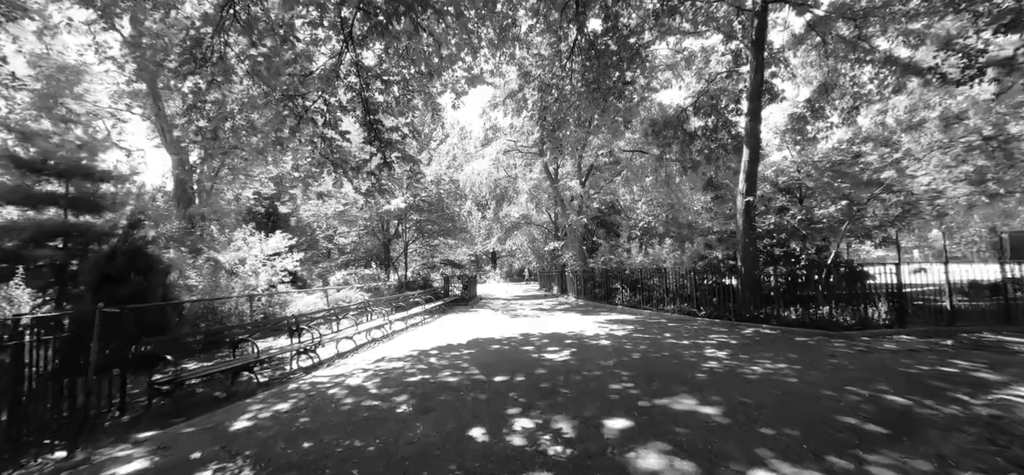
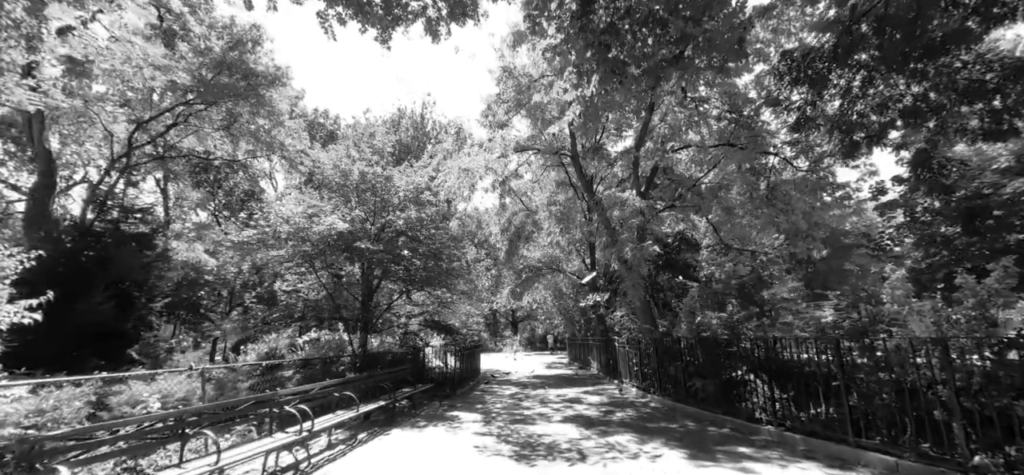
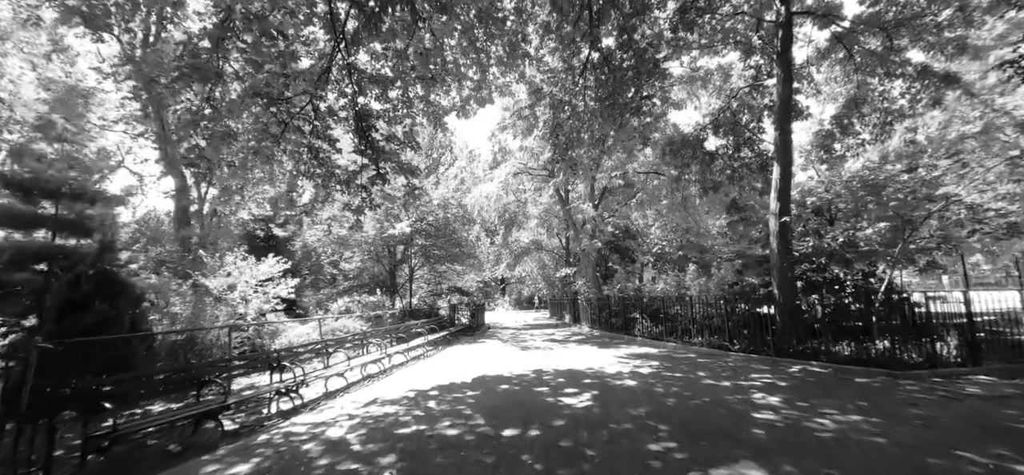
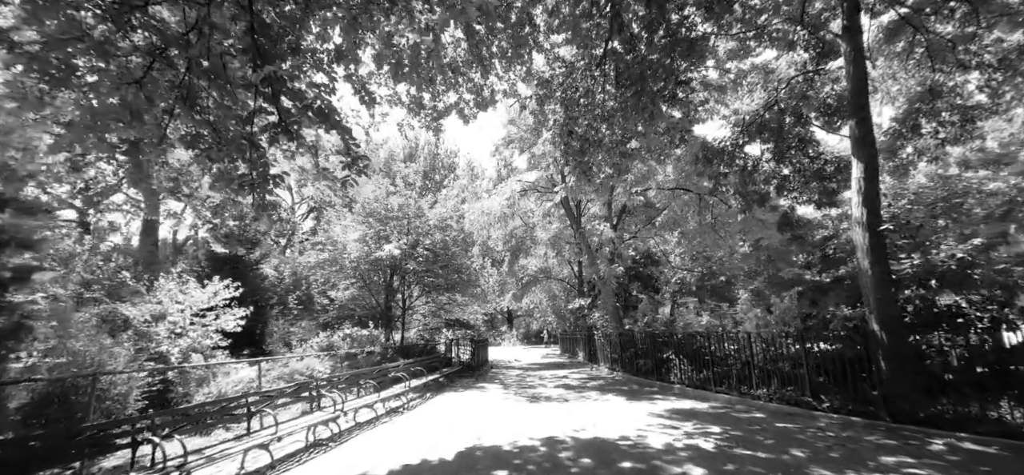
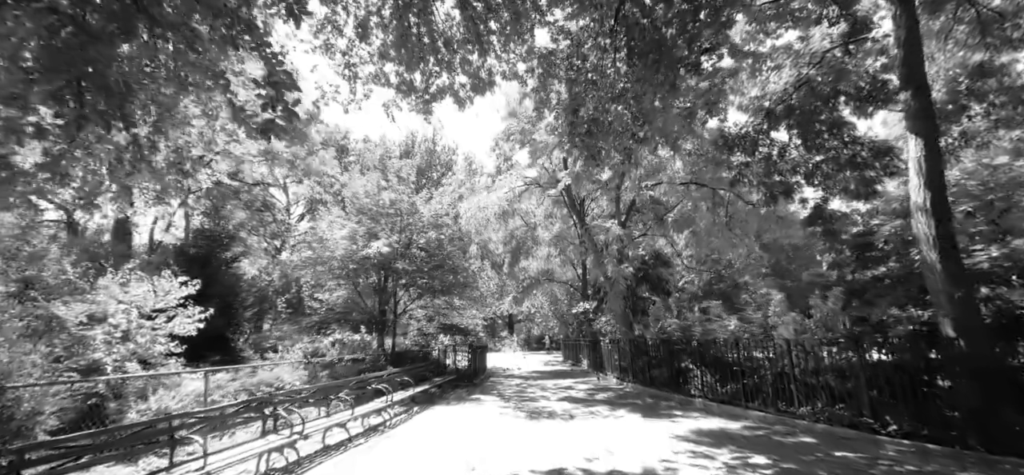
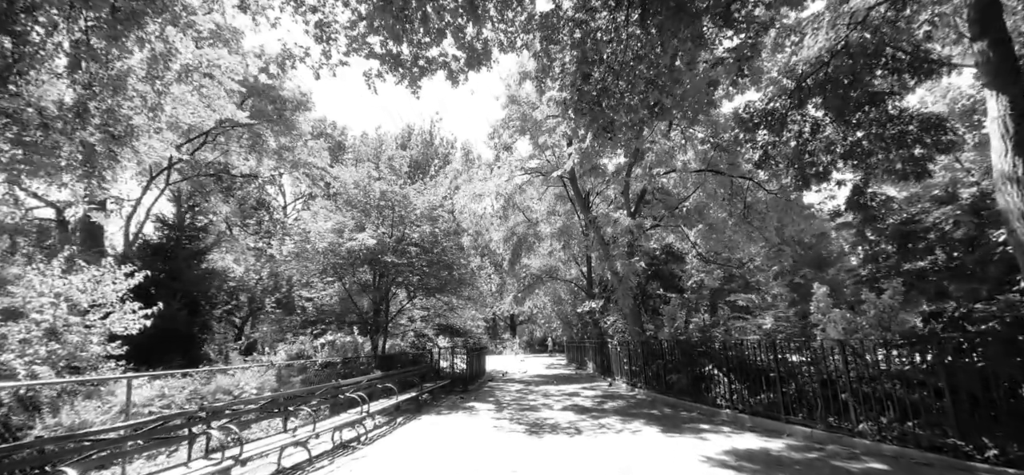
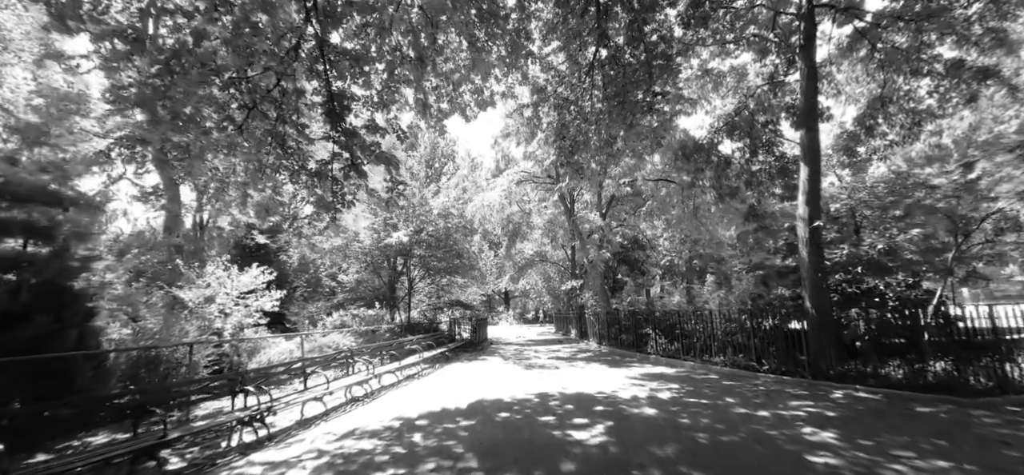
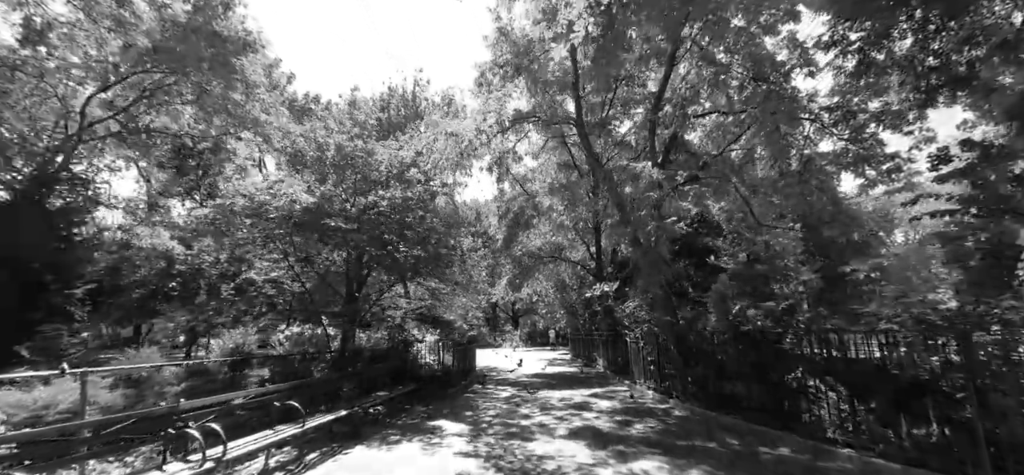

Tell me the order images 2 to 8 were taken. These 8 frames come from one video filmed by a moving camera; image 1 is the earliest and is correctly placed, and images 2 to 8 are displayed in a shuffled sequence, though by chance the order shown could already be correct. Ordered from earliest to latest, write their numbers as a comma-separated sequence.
3, 7, 4, 5, 6, 2, 8
